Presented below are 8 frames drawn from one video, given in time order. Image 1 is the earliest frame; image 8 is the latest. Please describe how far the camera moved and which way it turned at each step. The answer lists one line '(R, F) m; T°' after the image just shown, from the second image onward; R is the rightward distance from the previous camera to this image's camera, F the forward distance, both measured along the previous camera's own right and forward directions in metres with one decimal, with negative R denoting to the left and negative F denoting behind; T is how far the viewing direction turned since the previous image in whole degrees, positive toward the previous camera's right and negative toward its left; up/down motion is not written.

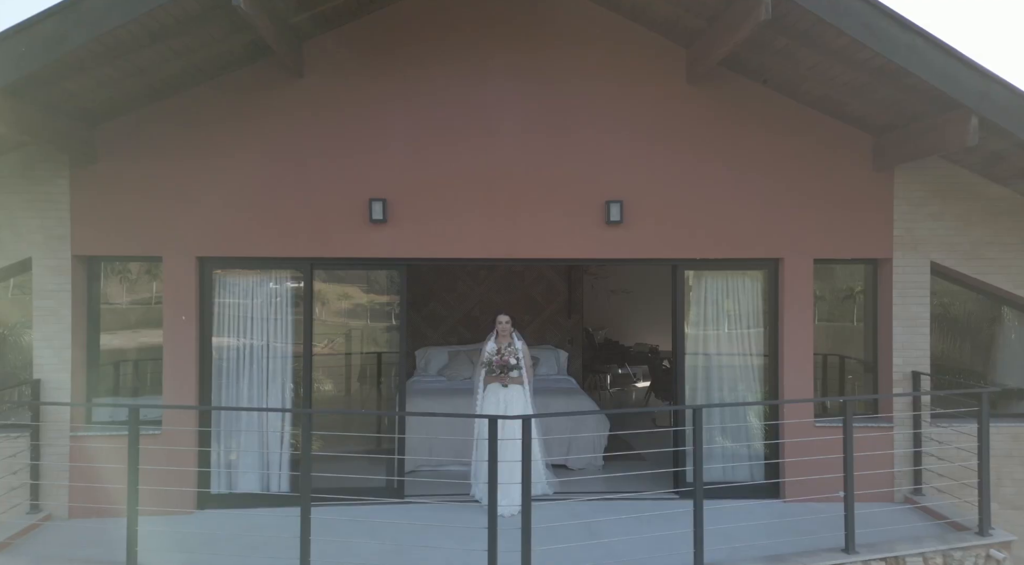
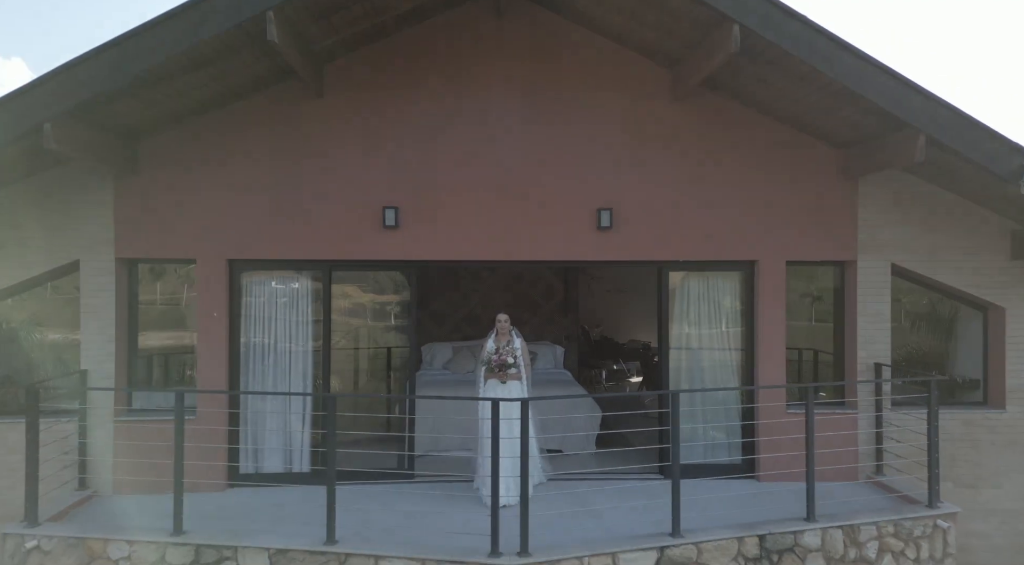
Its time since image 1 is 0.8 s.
(+0.1, -0.5) m; -1°
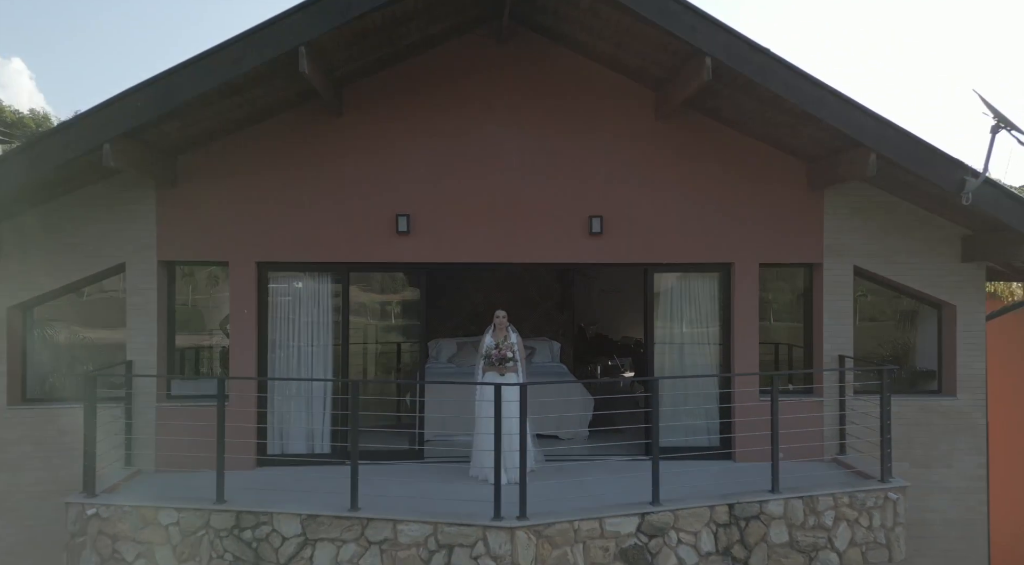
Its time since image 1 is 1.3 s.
(0.0, -0.6) m; 0°
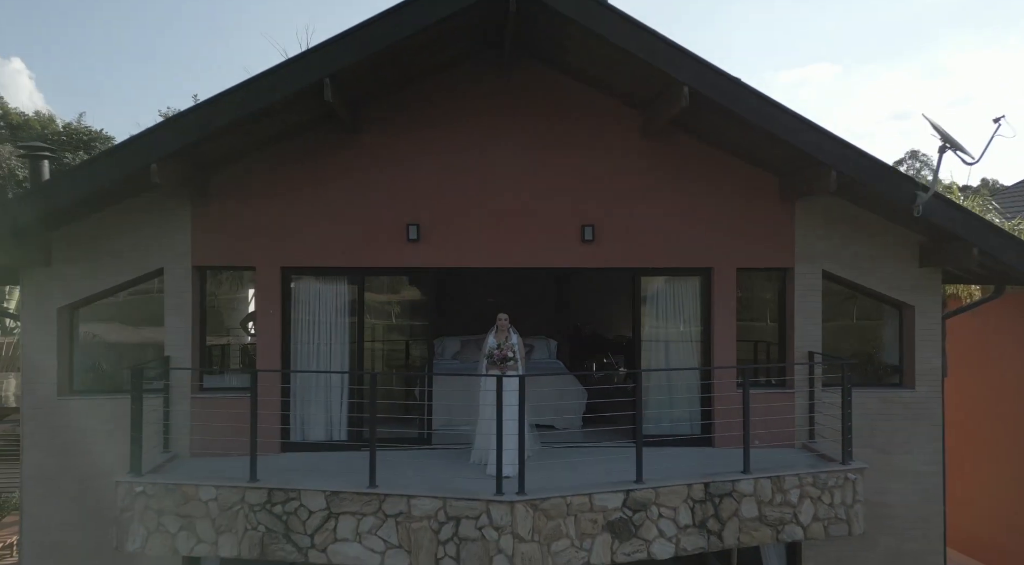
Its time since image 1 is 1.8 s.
(0.0, -0.6) m; 0°
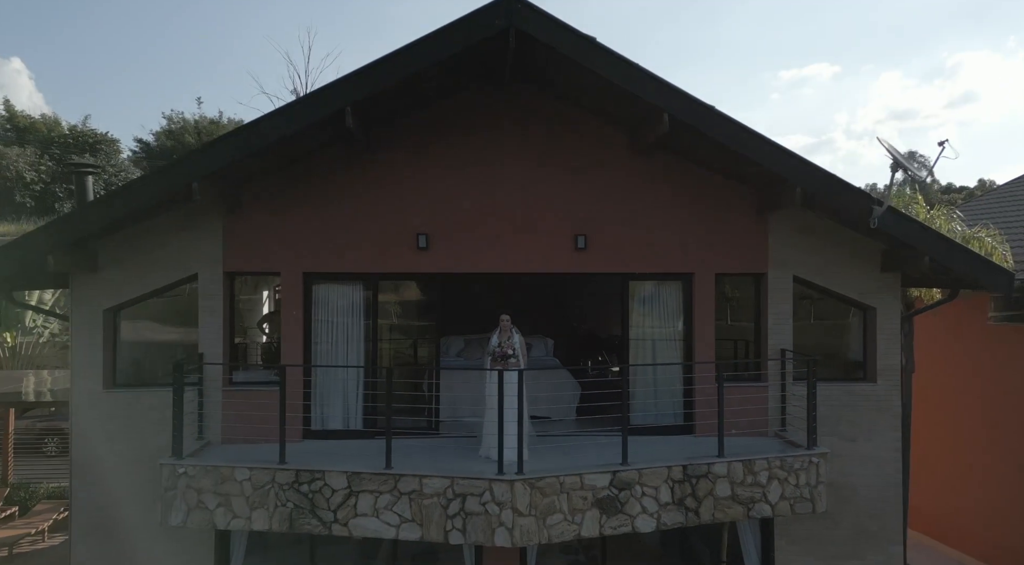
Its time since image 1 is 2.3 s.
(0.0, -0.7) m; 0°
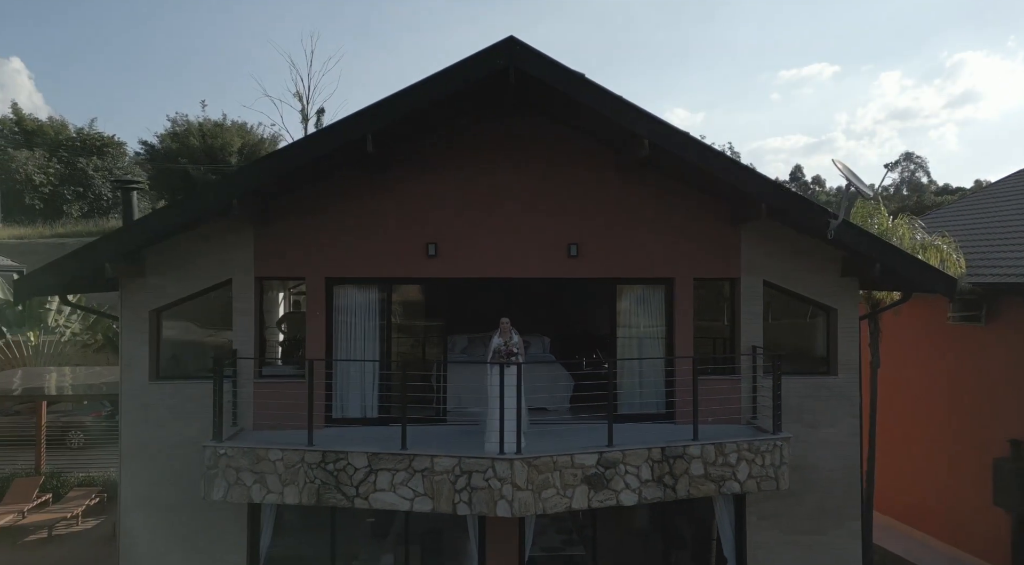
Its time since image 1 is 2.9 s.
(0.0, -0.9) m; 0°
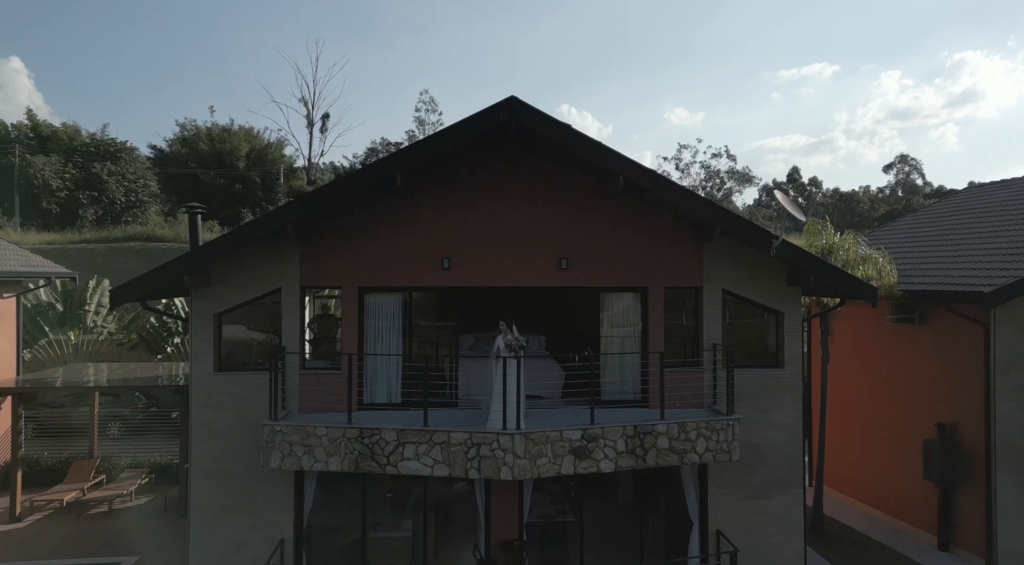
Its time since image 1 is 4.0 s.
(0.0, -1.6) m; 0°
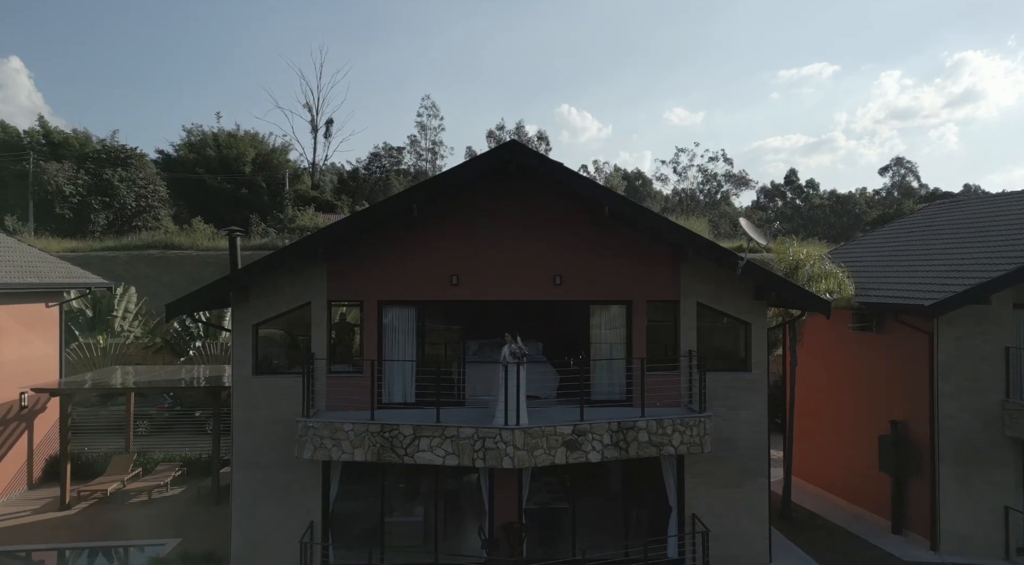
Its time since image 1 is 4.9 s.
(0.0, -1.3) m; 0°
